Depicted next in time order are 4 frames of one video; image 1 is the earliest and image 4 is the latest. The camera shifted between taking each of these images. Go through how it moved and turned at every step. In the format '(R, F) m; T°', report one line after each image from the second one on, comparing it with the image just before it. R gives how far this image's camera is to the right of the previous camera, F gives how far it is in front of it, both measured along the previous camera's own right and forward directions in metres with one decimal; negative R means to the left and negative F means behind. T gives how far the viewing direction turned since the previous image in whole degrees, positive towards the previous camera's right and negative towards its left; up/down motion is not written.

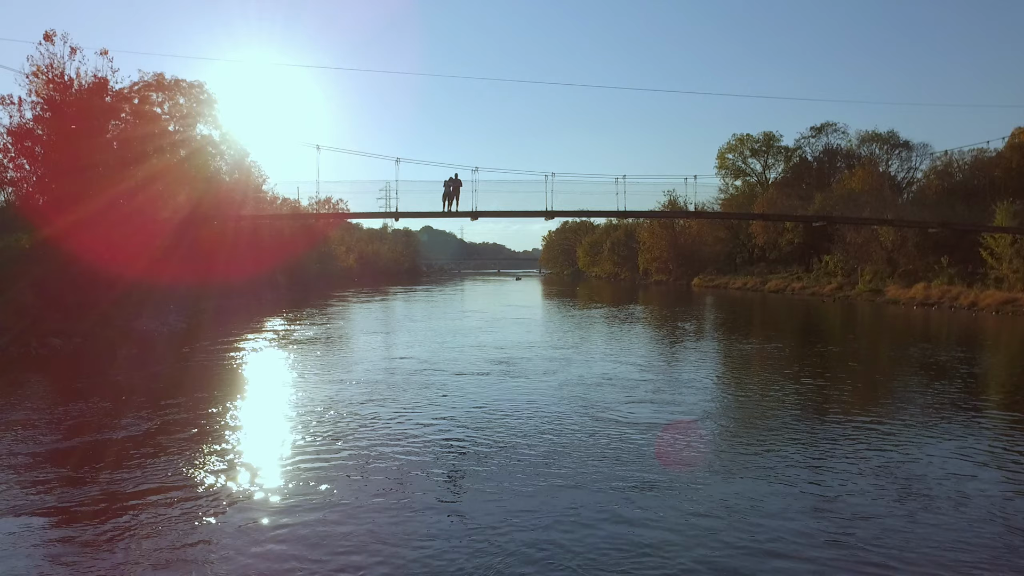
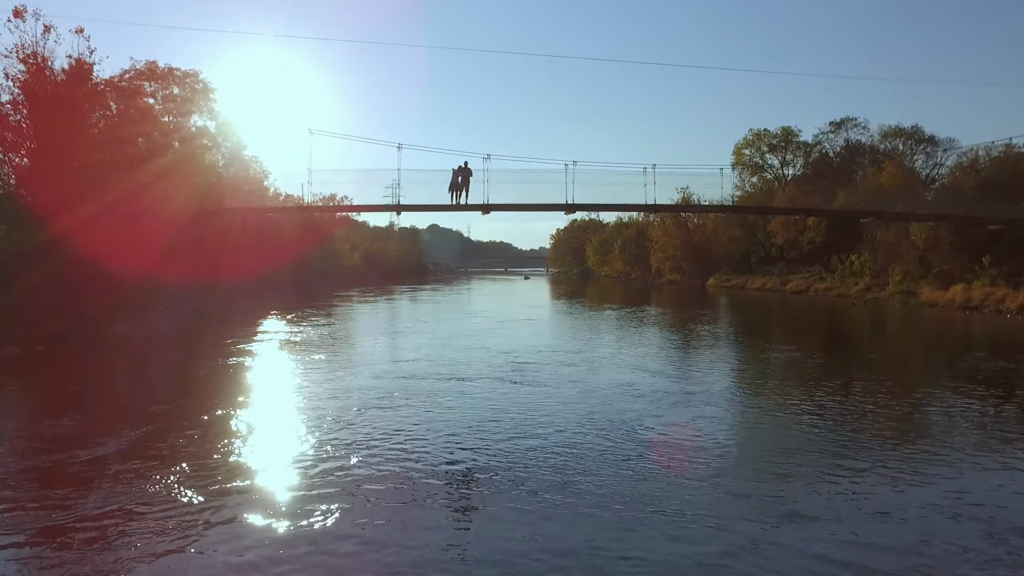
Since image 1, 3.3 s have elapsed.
(-0.1, +1.2) m; -1°
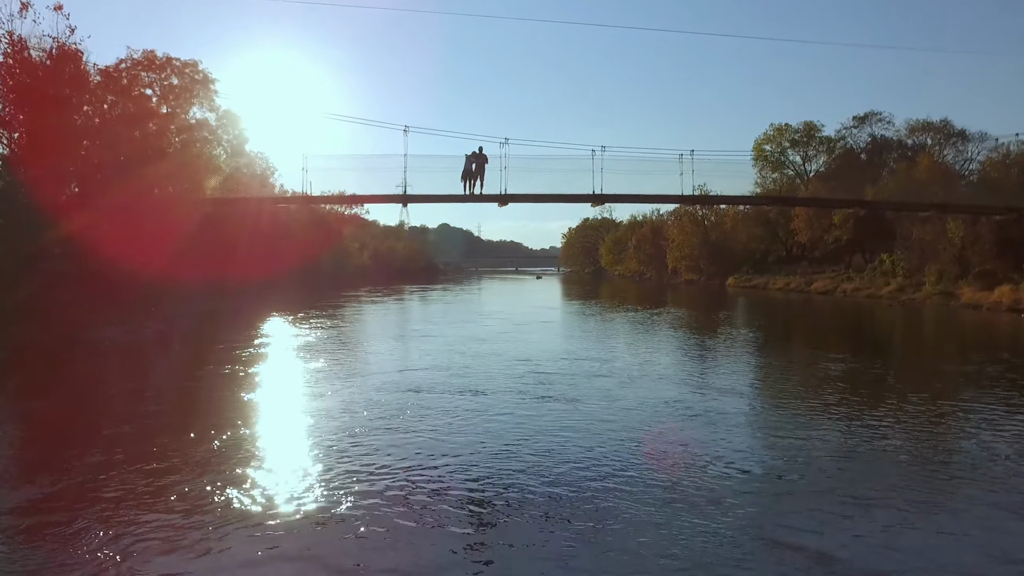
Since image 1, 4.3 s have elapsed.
(-0.1, +1.1) m; -1°
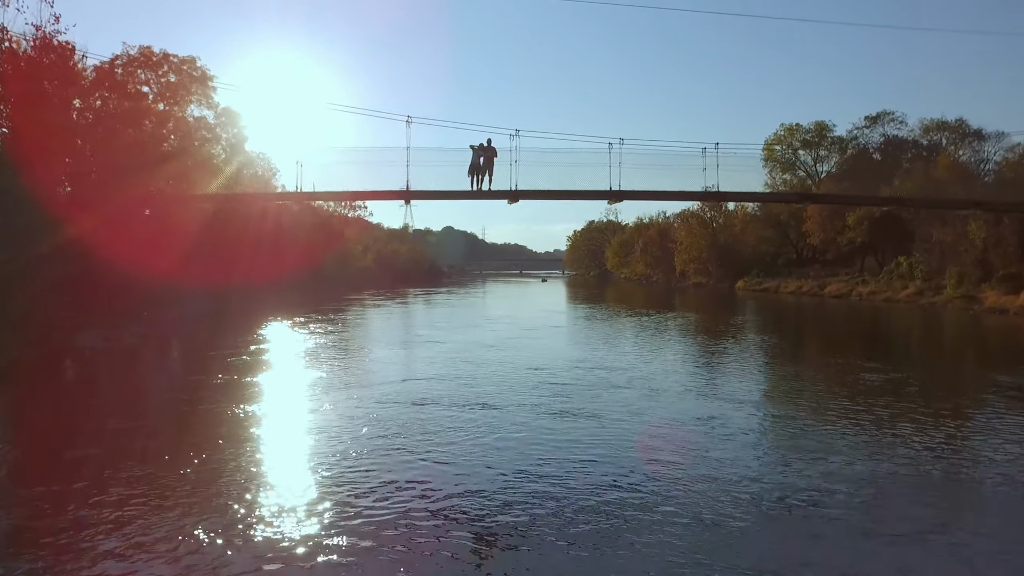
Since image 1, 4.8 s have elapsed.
(-0.1, +0.7) m; 0°
